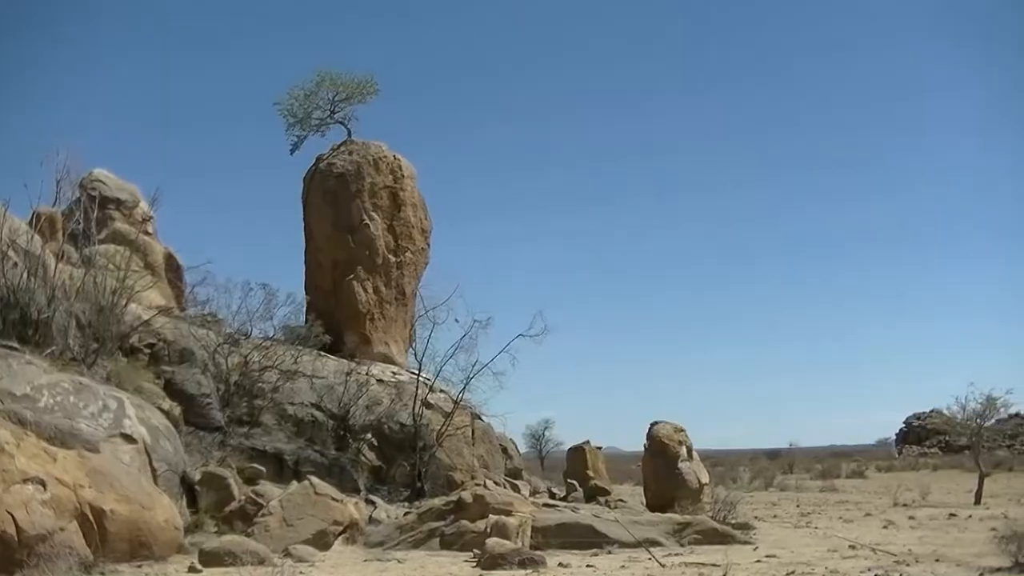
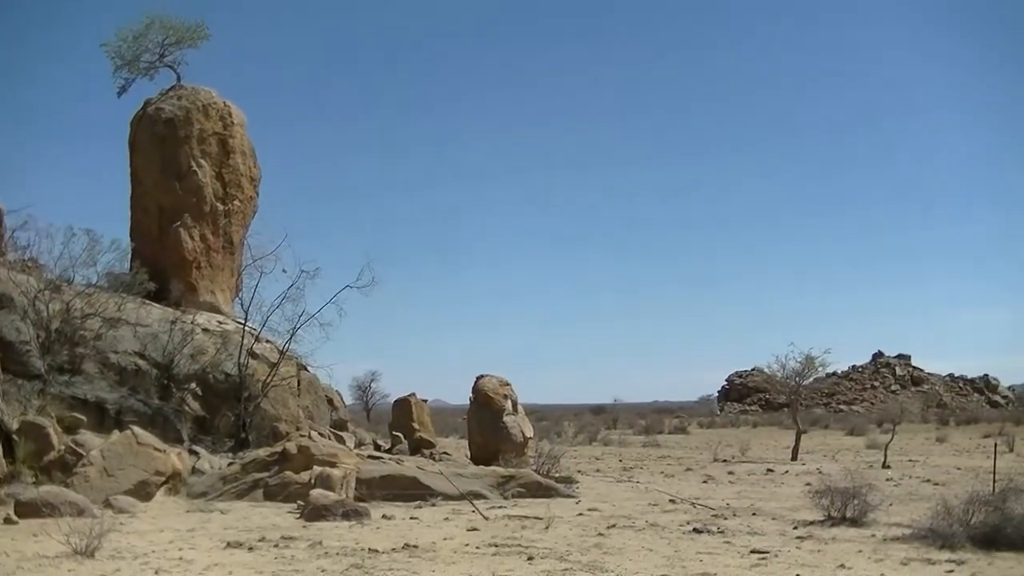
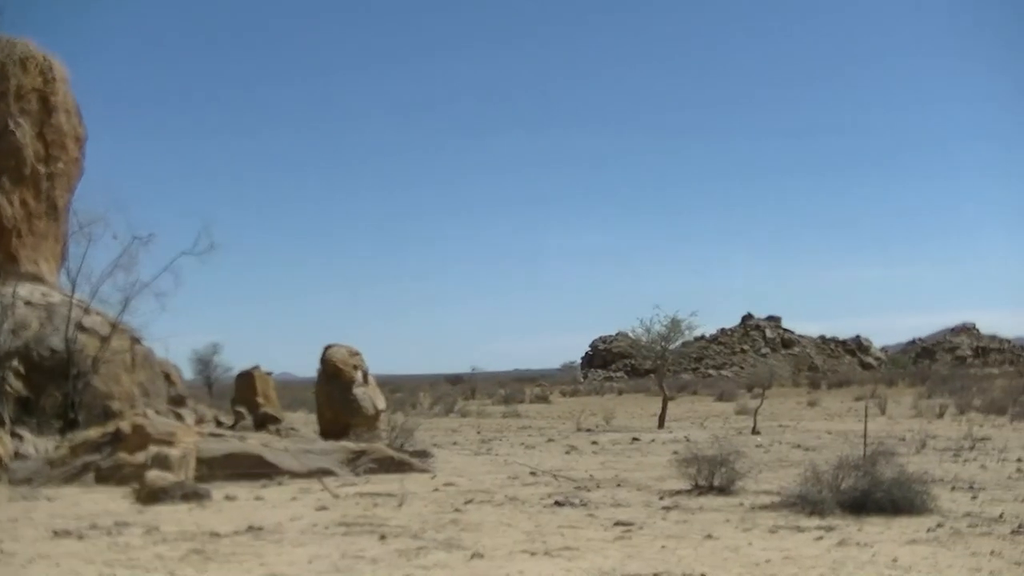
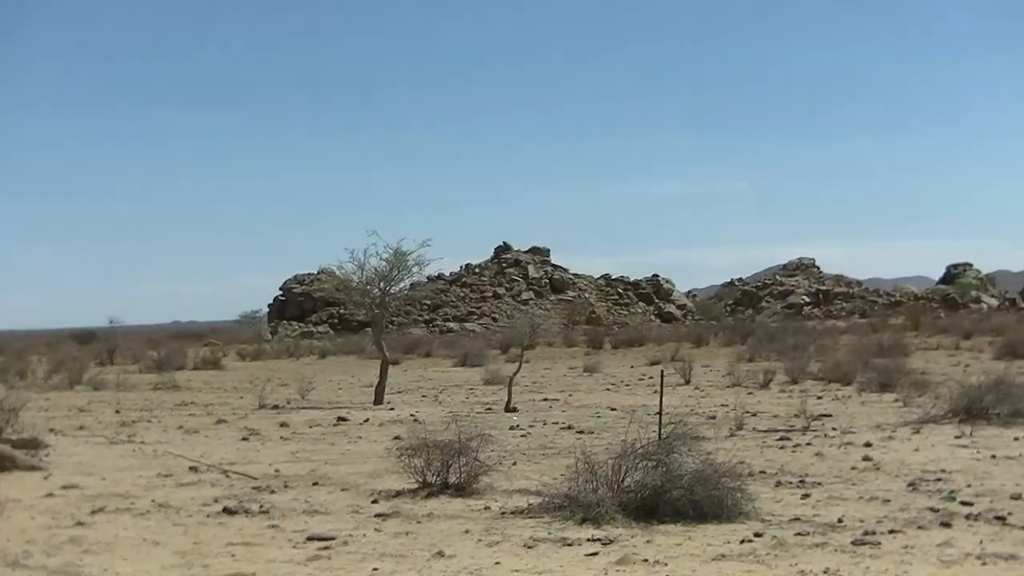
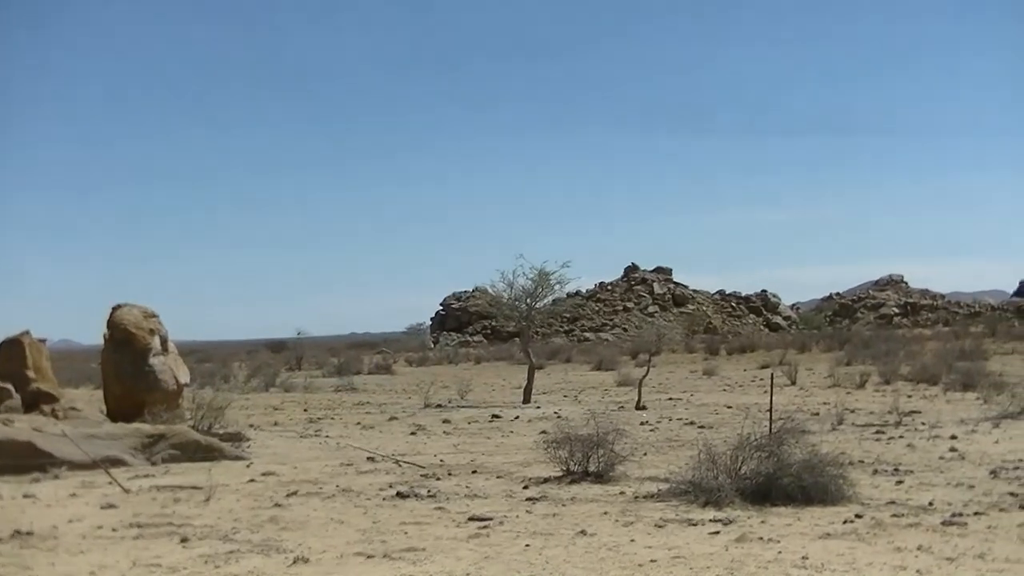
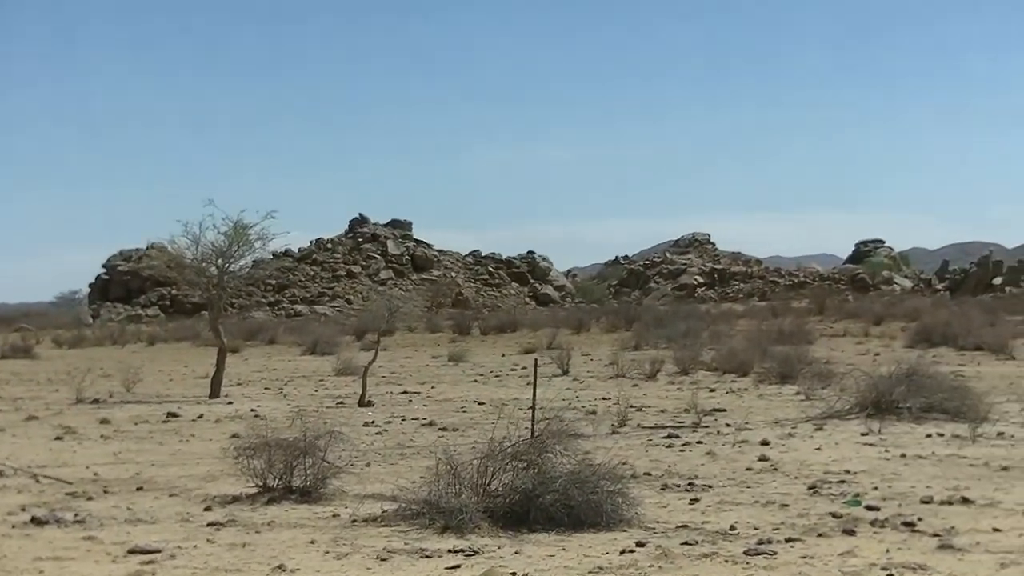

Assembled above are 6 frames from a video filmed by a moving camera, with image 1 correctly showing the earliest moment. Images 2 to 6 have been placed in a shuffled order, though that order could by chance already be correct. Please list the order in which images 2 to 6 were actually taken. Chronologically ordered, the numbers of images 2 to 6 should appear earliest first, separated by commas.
2, 3, 5, 4, 6
